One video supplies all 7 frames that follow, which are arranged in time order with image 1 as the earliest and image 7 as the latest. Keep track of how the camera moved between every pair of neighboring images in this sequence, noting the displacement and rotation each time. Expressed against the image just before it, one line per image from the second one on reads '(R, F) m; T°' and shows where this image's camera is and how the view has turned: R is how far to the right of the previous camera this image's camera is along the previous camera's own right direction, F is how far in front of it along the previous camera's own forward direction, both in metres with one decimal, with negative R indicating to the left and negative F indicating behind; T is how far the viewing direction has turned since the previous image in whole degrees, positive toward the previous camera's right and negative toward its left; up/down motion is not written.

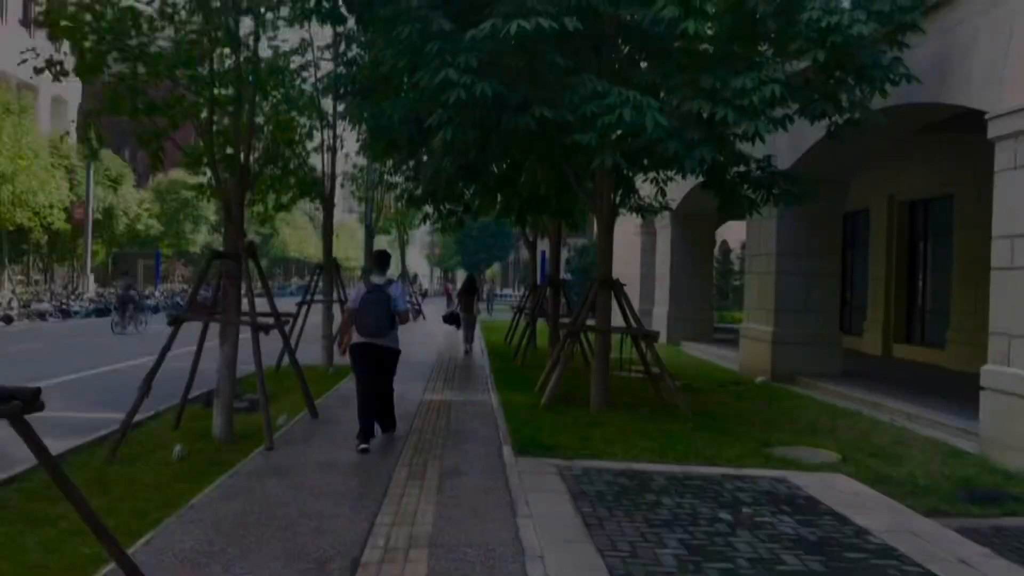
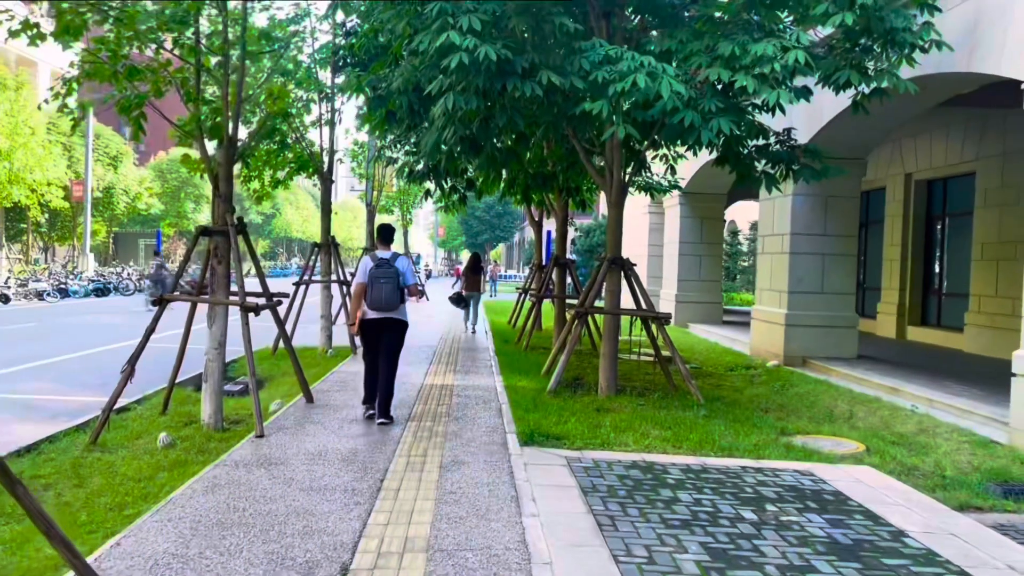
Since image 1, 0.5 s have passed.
(0.0, +0.4) m; 0°
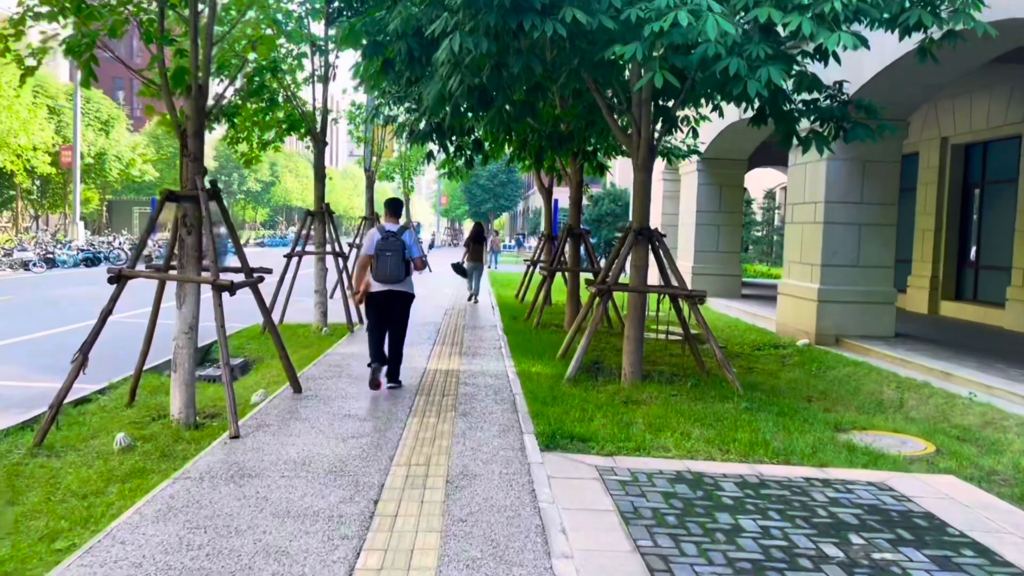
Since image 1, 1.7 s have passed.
(-0.1, +1.0) m; 0°
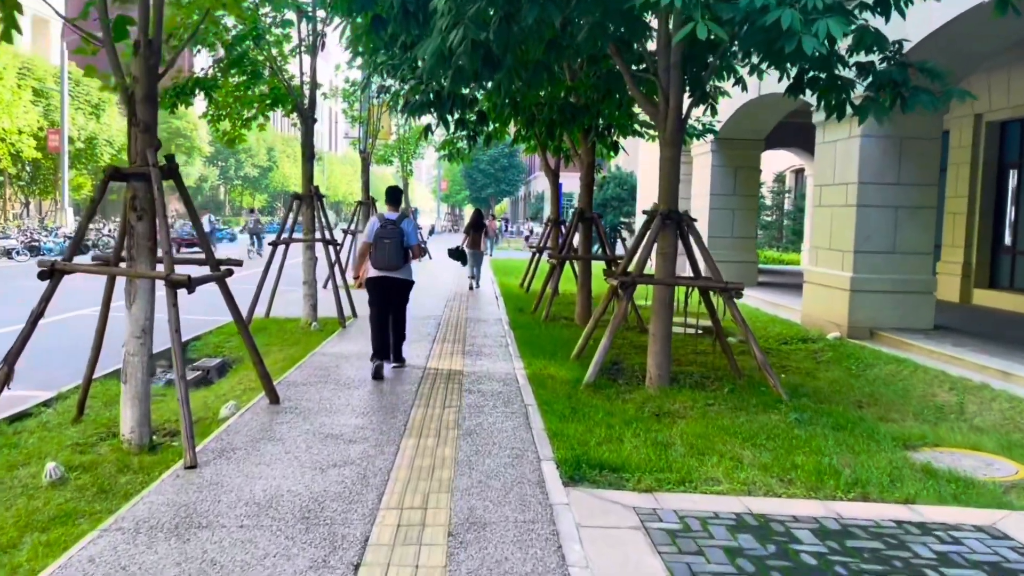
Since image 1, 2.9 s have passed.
(-0.1, +1.0) m; 0°
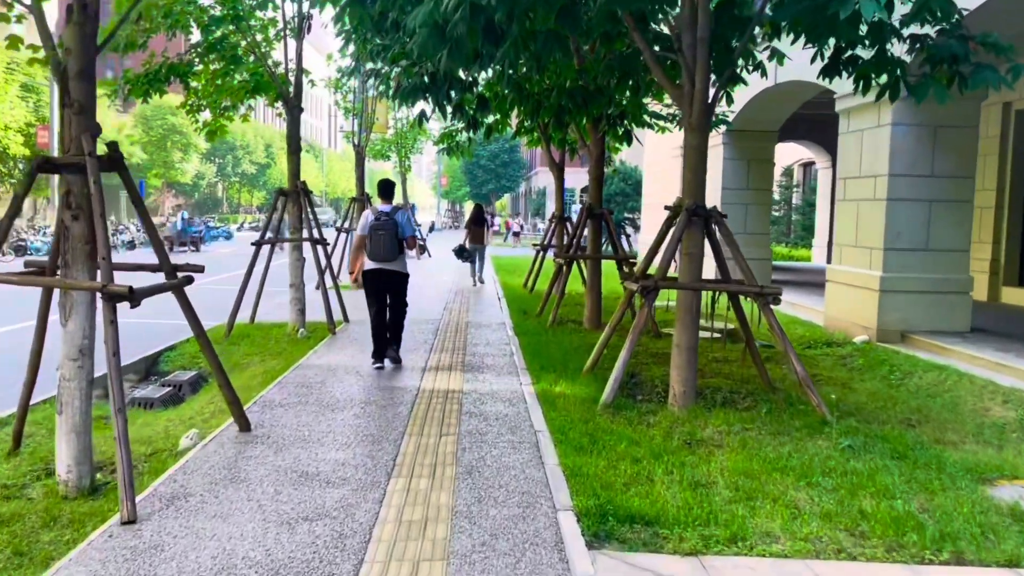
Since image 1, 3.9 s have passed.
(0.0, +0.8) m; 0°
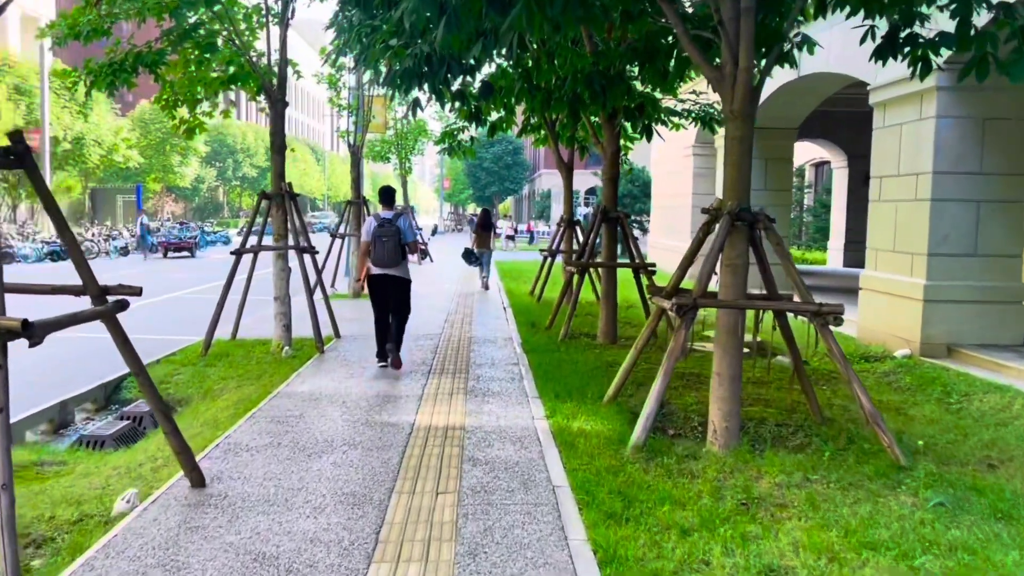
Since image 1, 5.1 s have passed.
(-0.1, +1.0) m; 0°
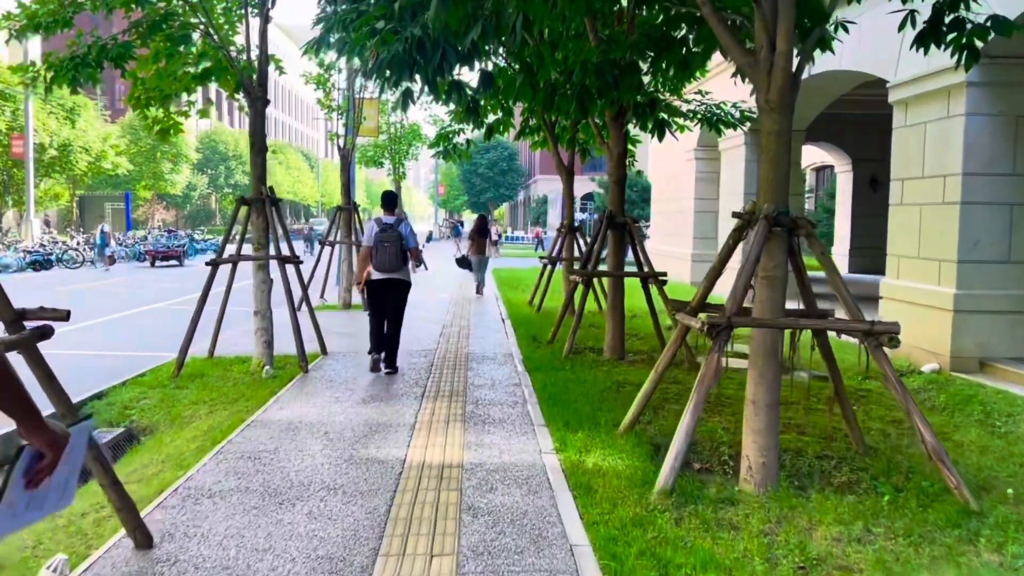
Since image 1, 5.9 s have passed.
(-0.1, +0.7) m; 0°
